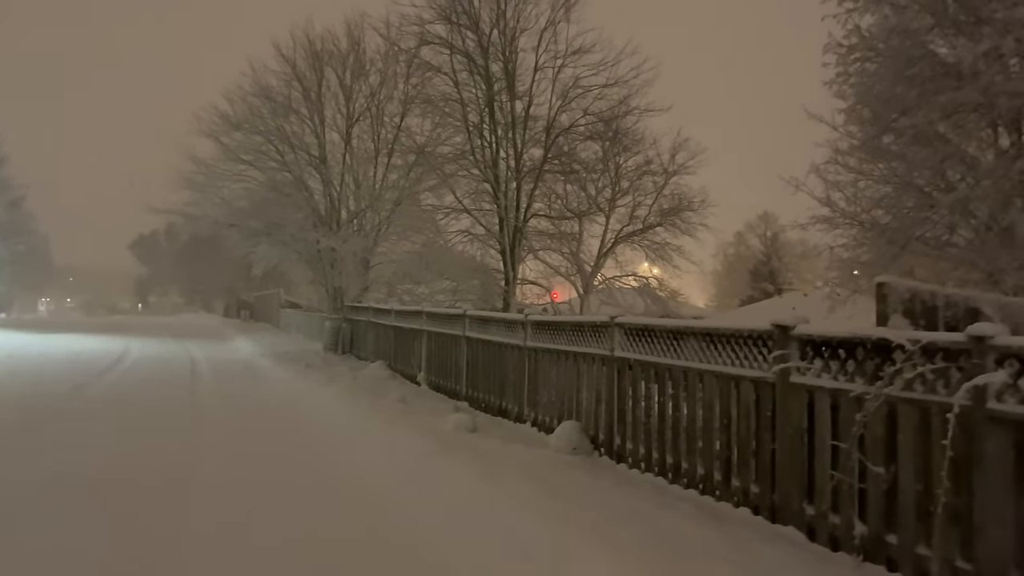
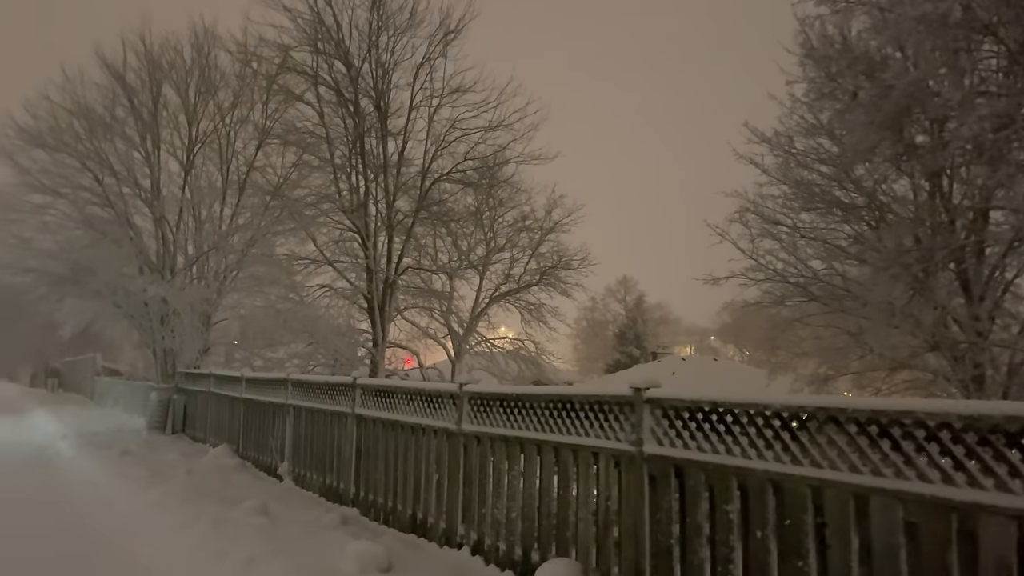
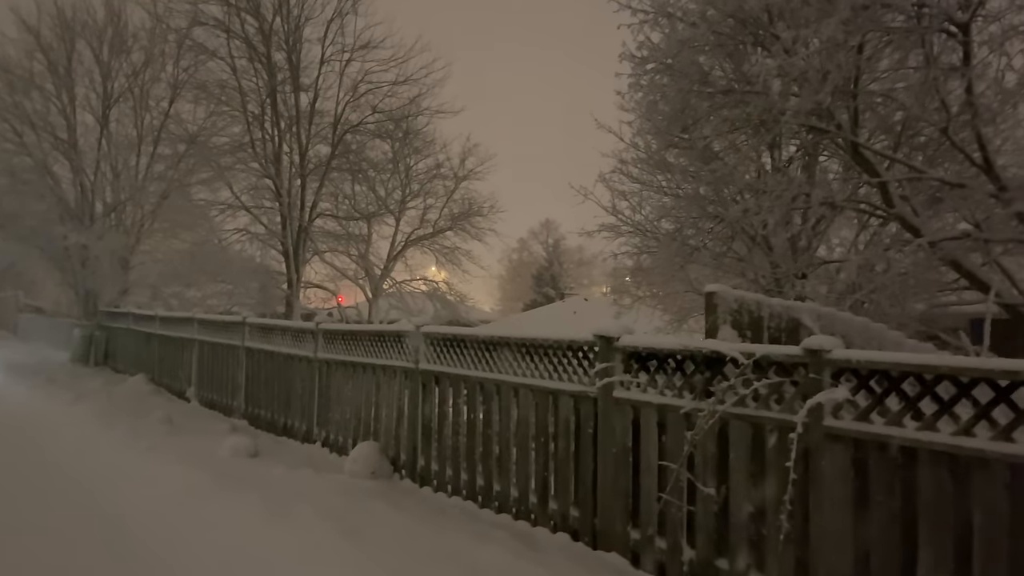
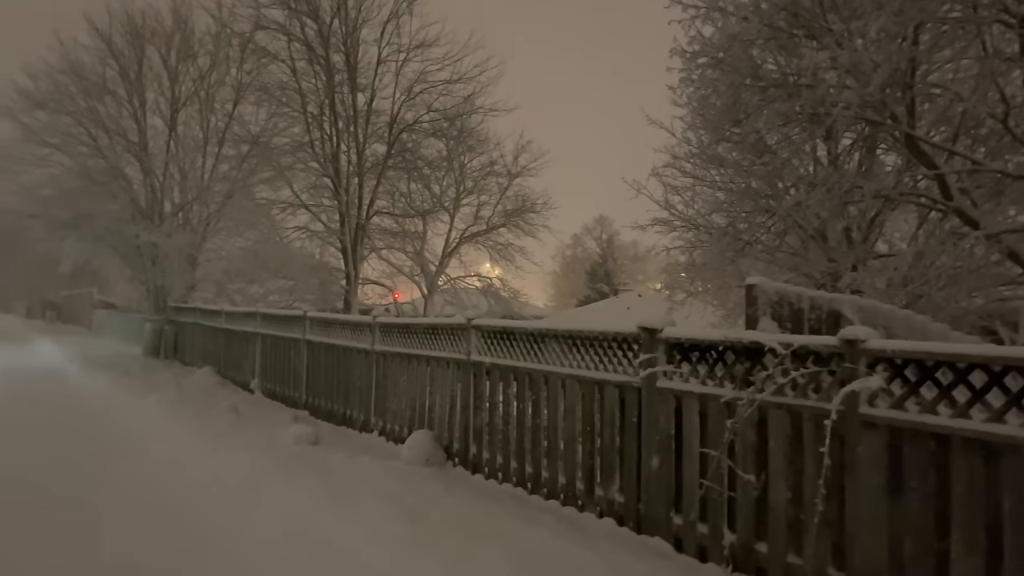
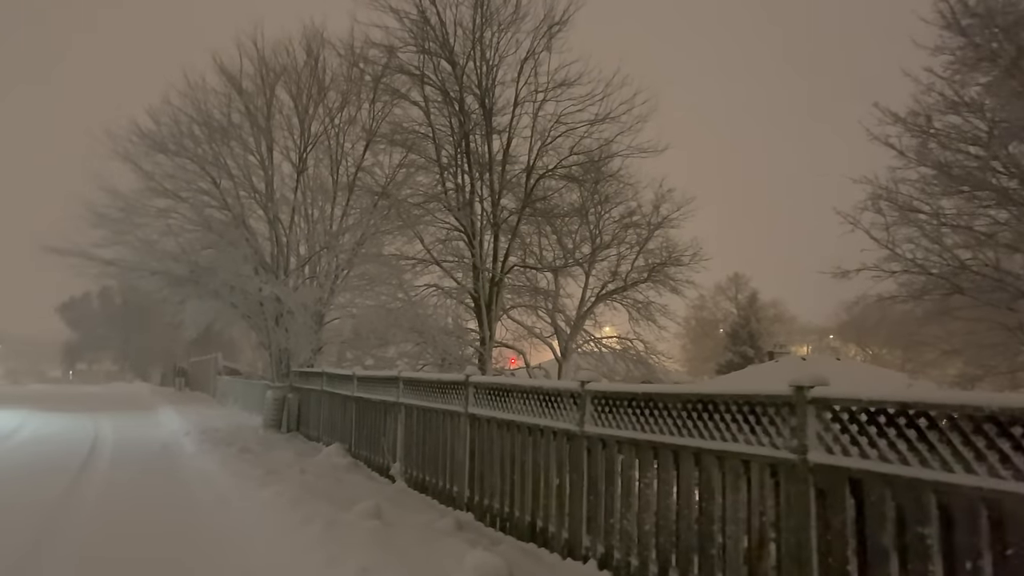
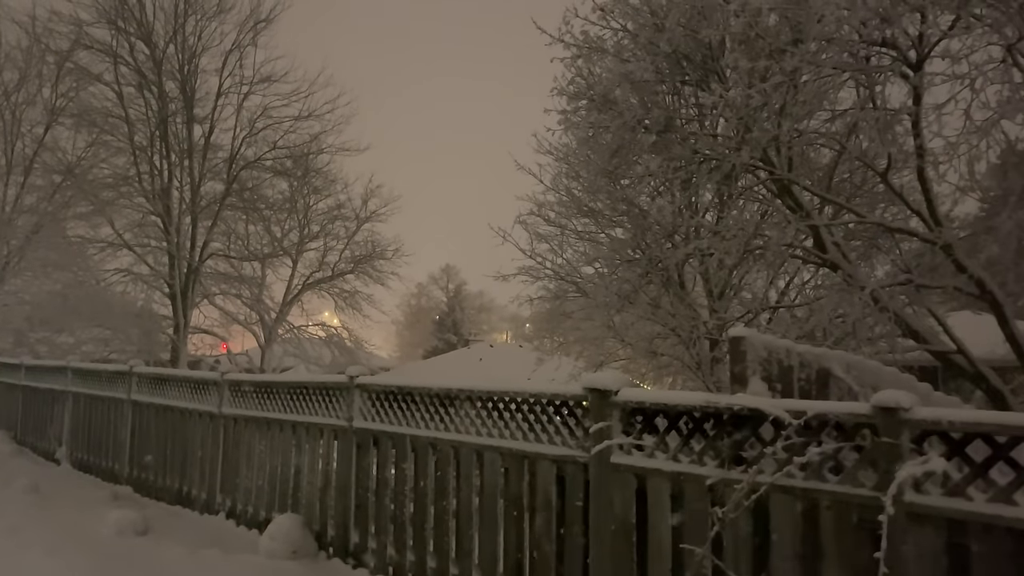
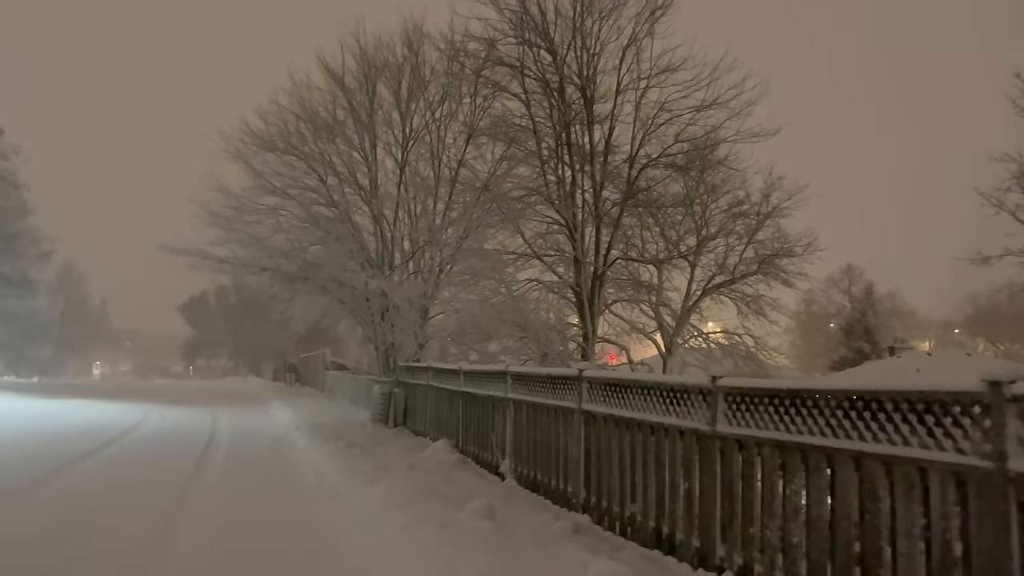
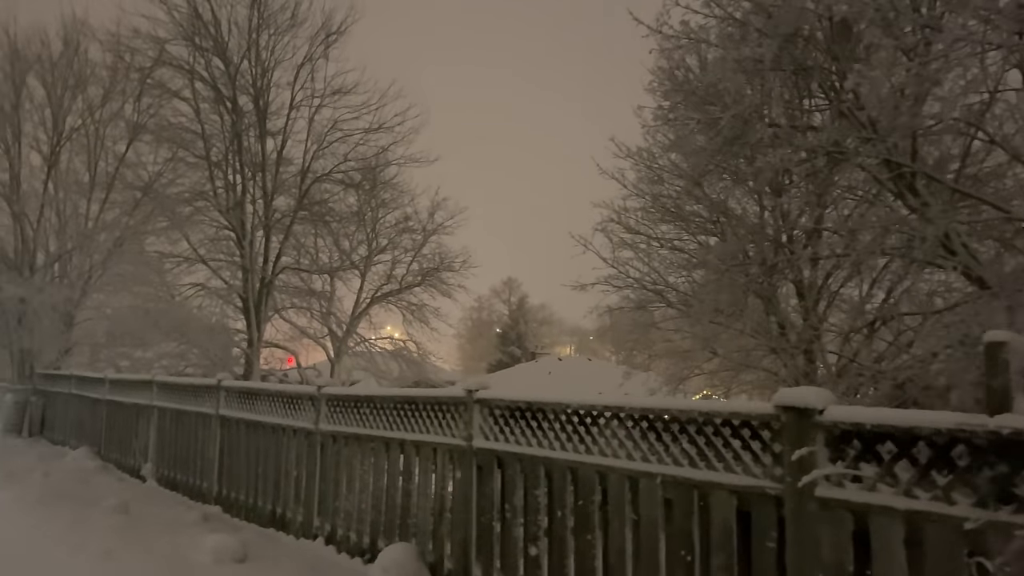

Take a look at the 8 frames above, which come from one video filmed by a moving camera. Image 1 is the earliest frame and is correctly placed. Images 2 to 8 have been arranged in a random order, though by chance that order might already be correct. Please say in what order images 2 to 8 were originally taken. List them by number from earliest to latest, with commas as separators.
4, 3, 6, 8, 2, 5, 7
